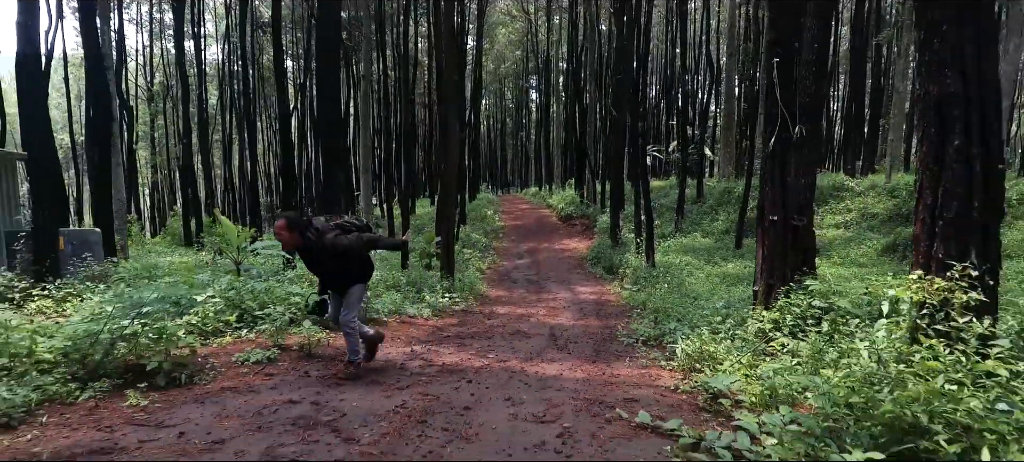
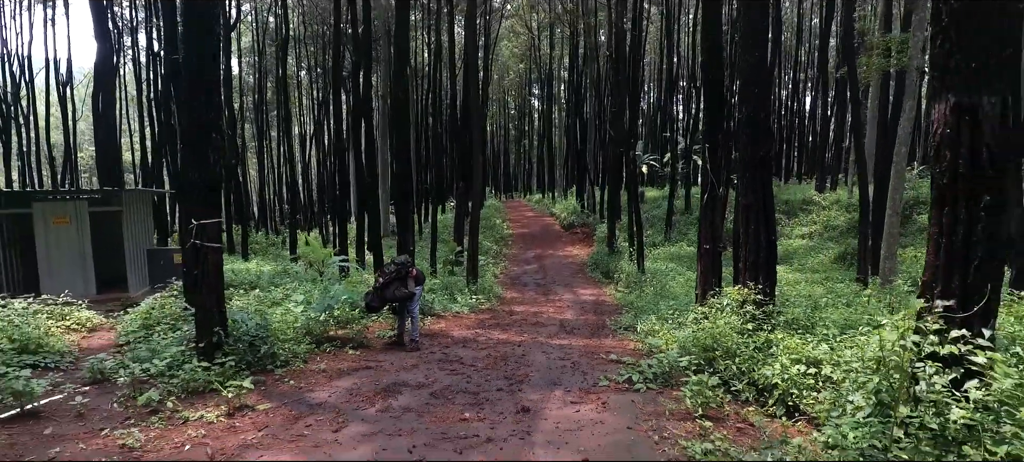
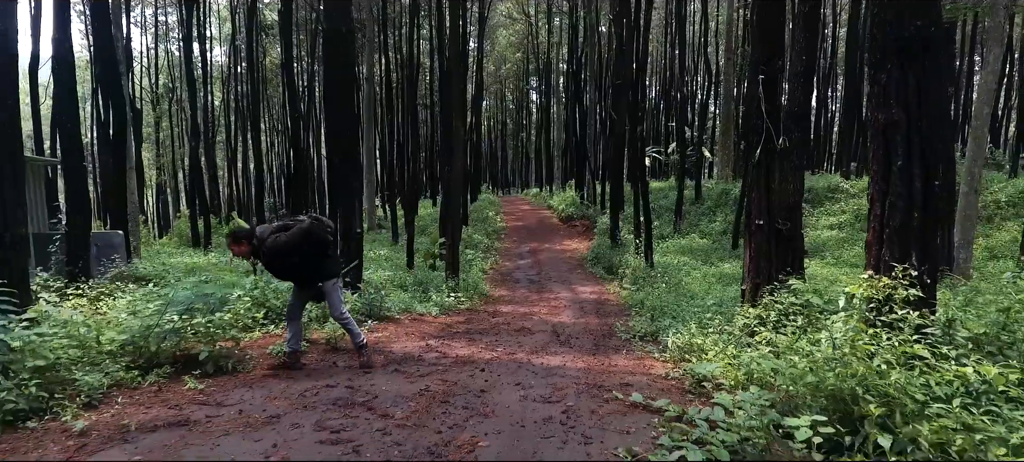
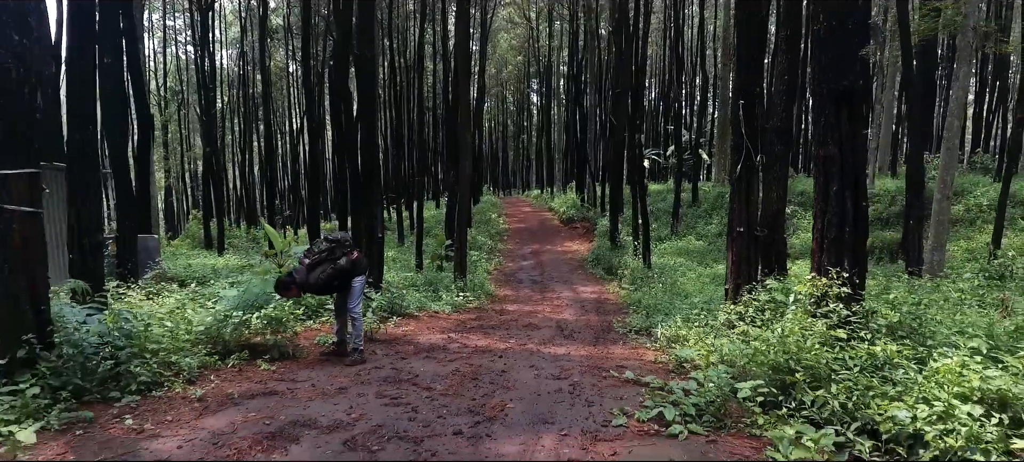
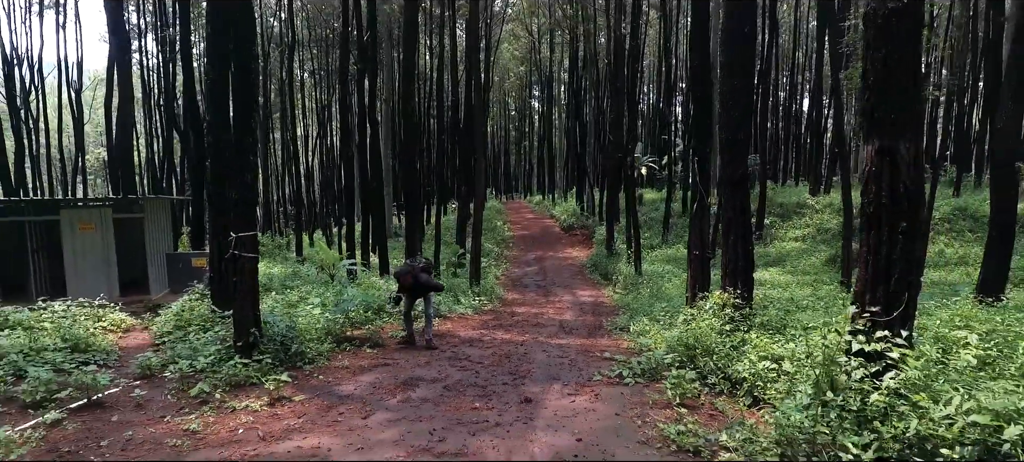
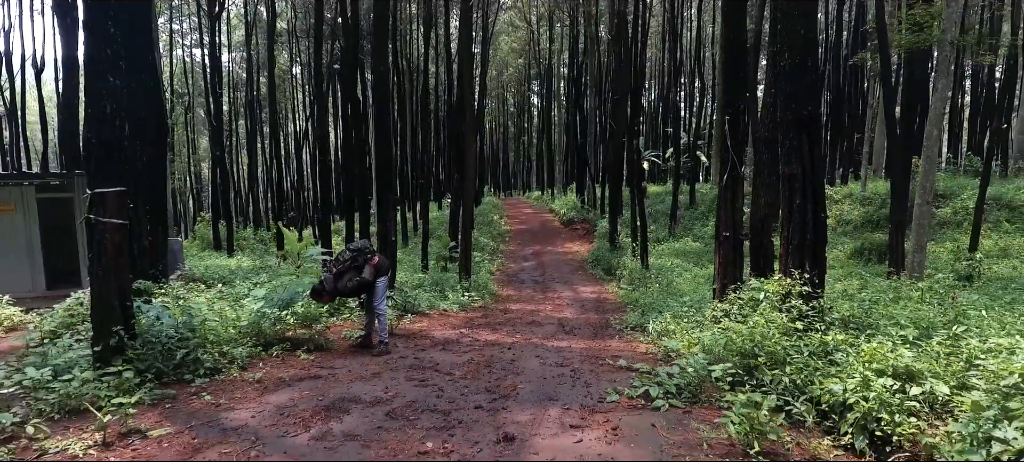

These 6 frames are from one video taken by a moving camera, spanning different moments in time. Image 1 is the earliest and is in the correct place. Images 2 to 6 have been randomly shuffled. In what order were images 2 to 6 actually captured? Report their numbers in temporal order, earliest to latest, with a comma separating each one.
3, 4, 6, 2, 5
